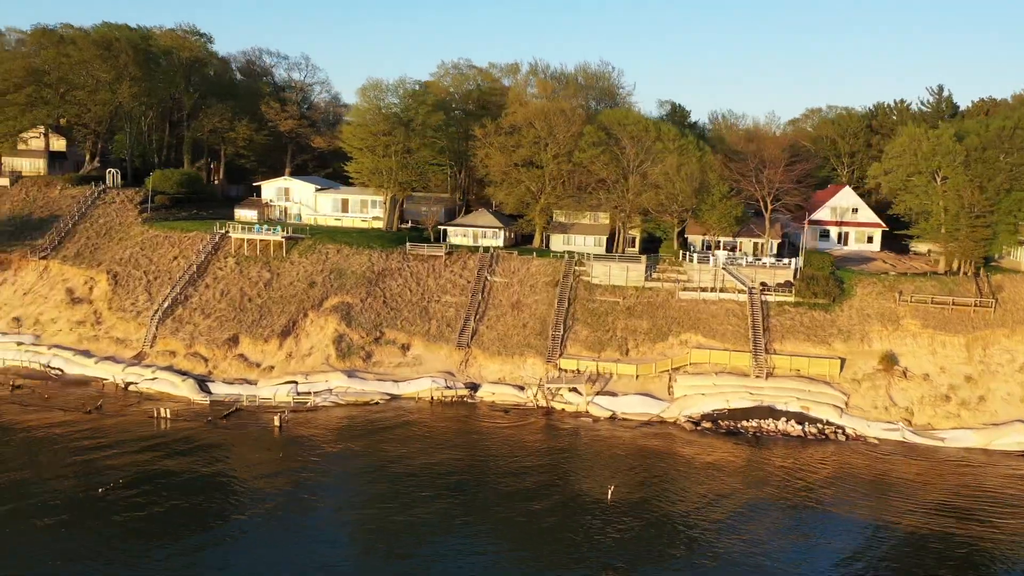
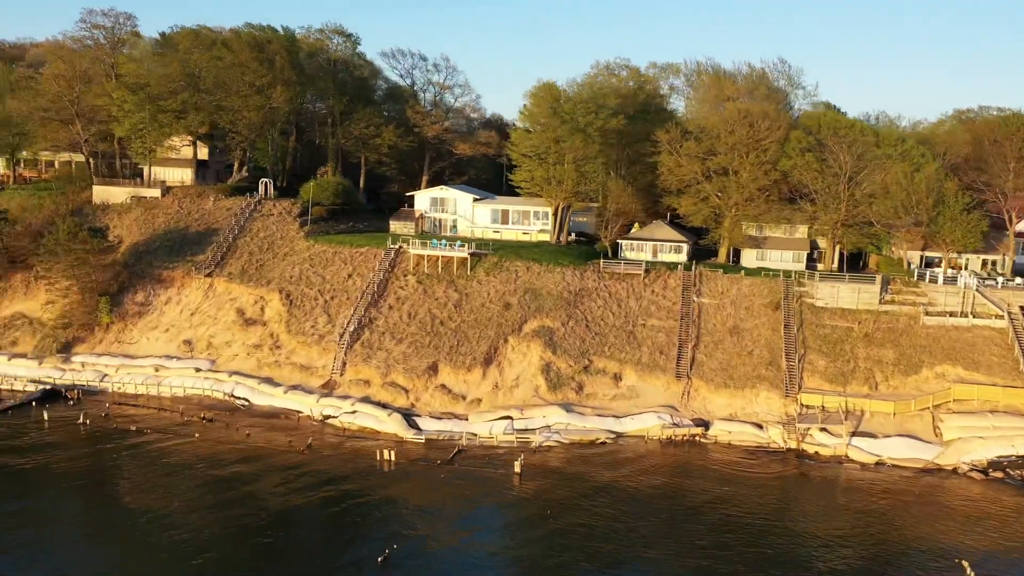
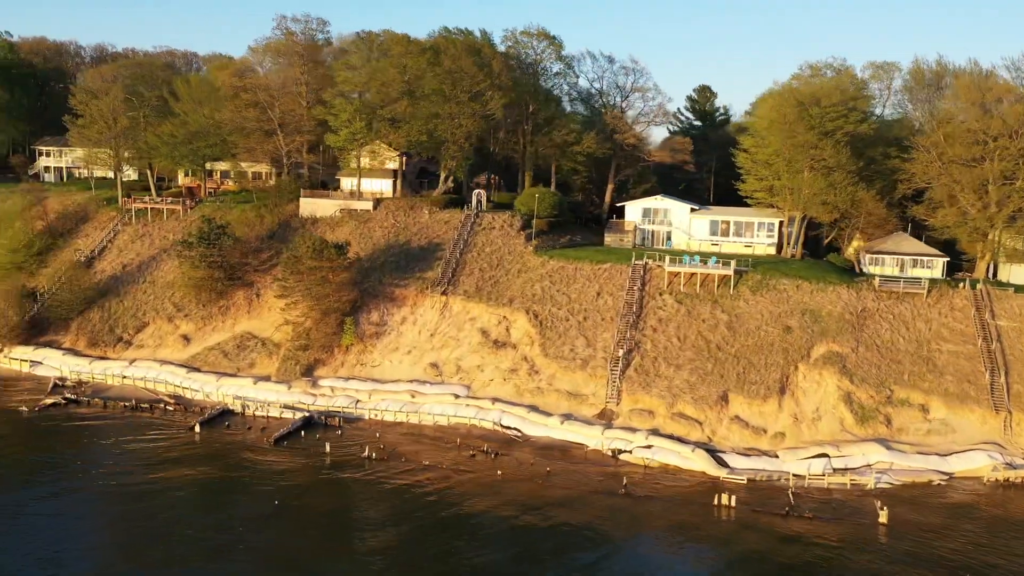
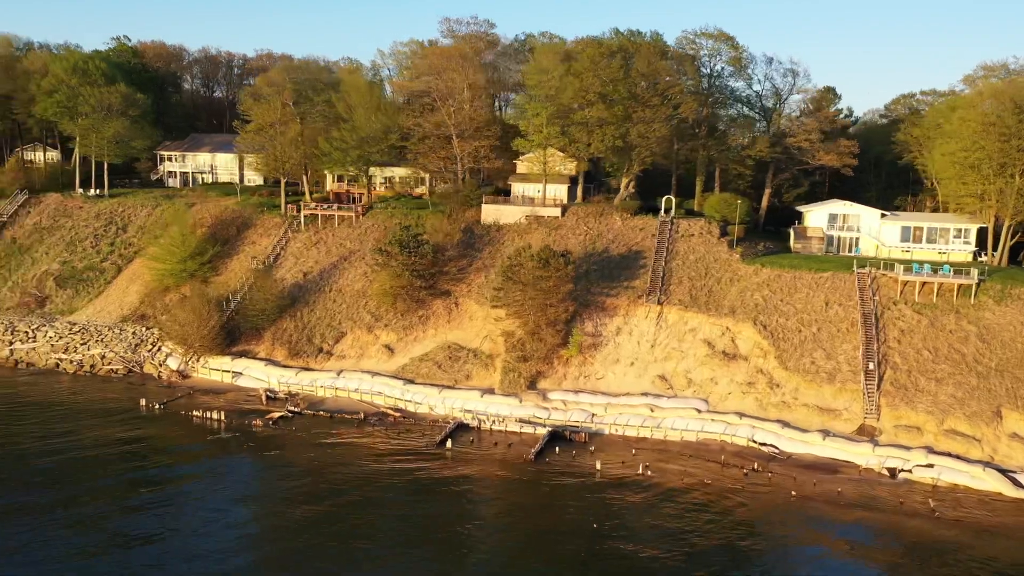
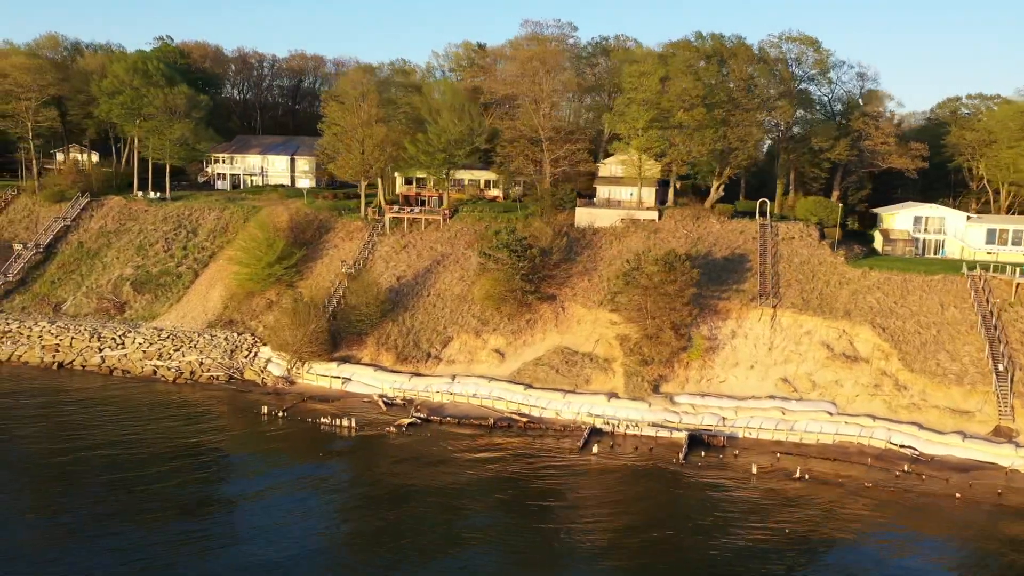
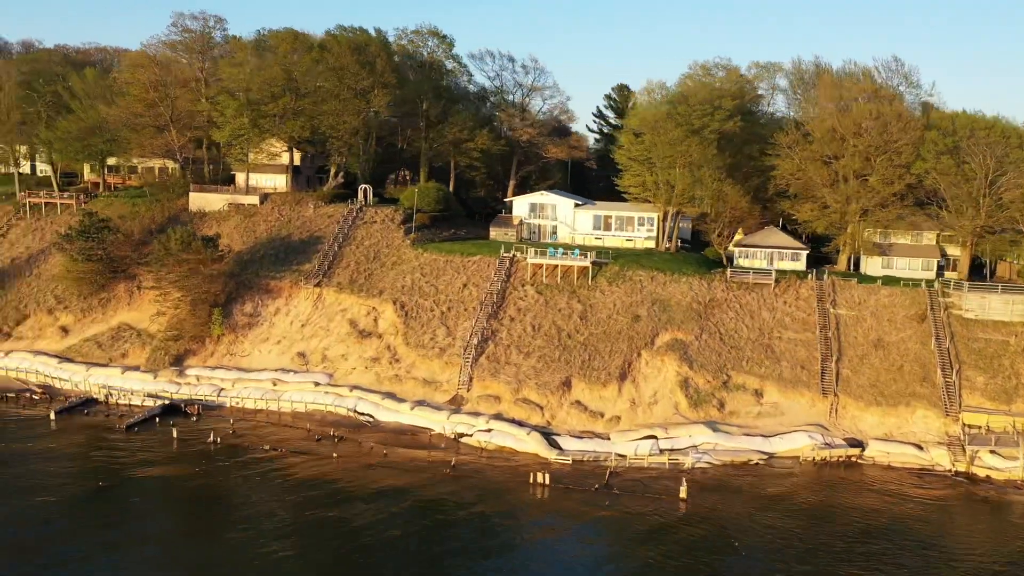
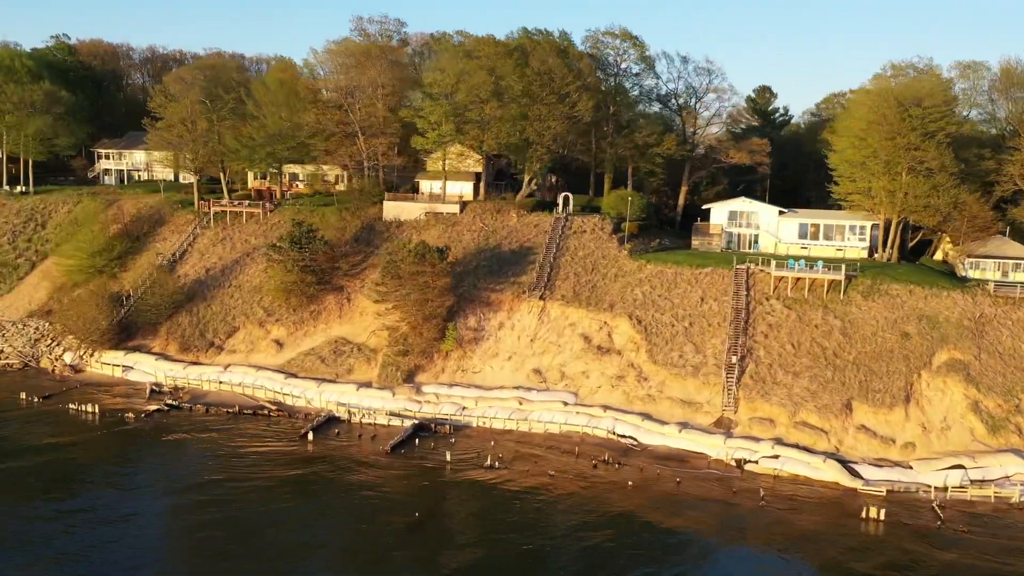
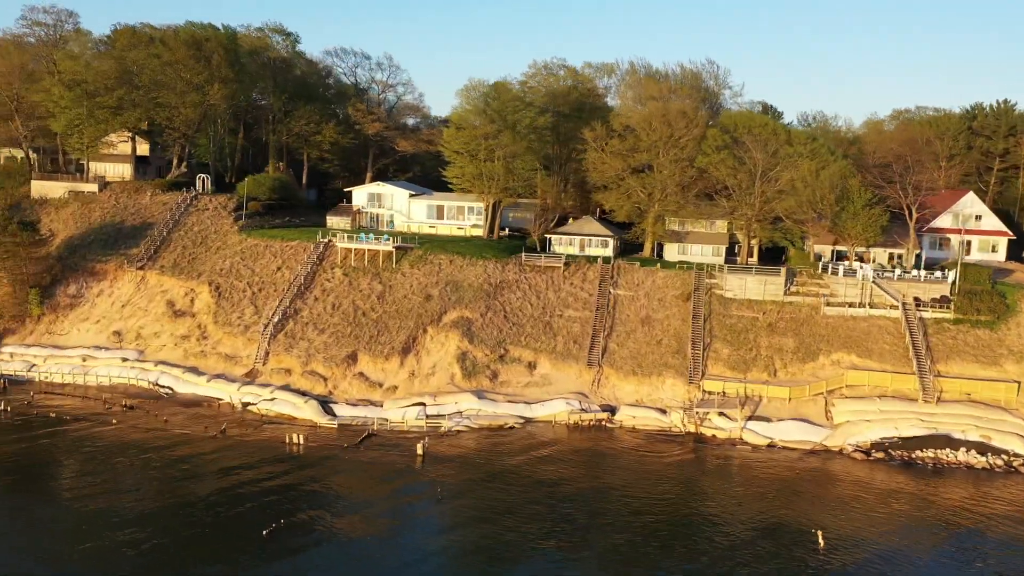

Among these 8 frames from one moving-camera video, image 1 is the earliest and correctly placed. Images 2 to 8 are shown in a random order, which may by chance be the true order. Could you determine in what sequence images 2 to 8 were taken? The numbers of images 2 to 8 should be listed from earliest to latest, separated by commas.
8, 2, 6, 3, 7, 4, 5
